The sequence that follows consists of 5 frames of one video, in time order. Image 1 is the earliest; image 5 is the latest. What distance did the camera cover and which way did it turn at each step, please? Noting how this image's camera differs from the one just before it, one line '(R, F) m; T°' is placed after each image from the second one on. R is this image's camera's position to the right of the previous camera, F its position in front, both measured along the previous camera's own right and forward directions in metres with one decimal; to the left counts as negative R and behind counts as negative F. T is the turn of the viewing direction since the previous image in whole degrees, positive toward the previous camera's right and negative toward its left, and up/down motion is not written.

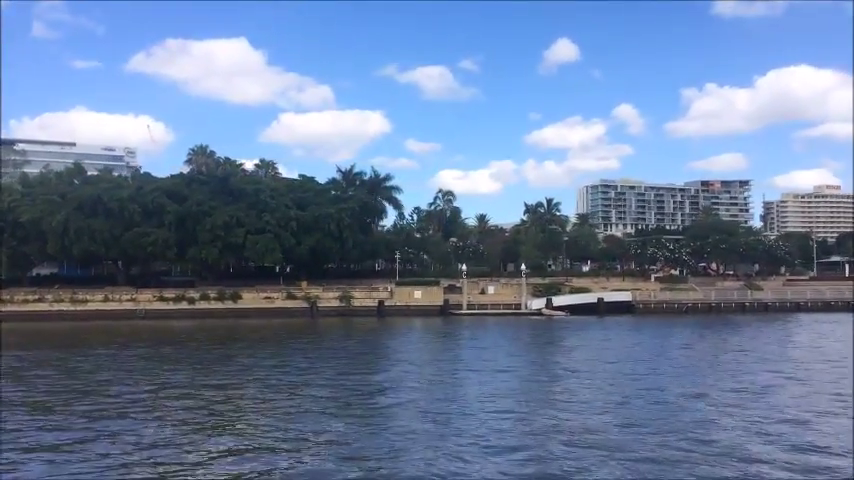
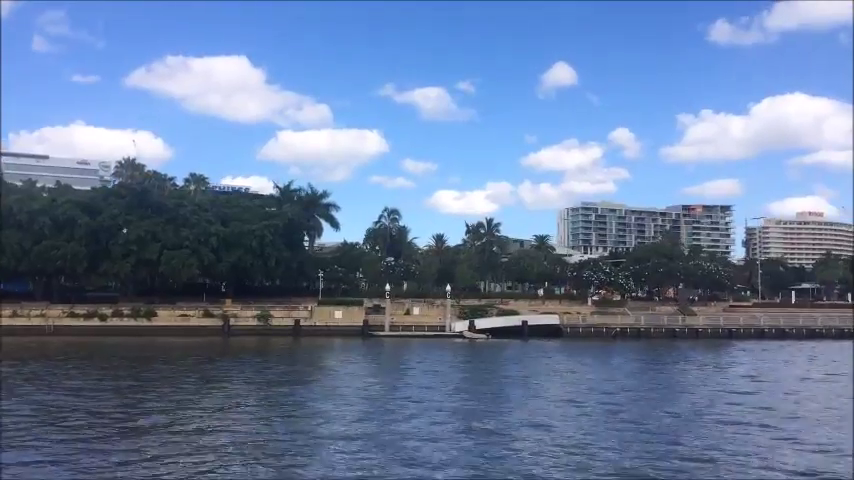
(+4.9, +1.2) m; +1°
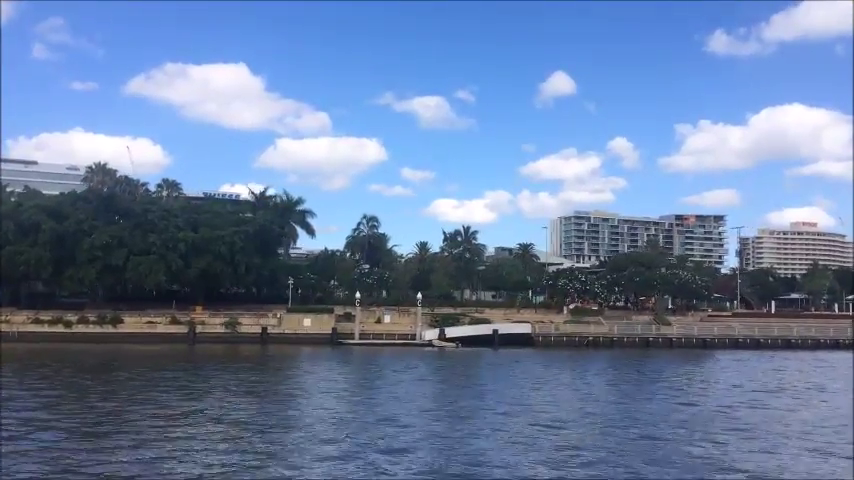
(+1.8, +0.5) m; 0°
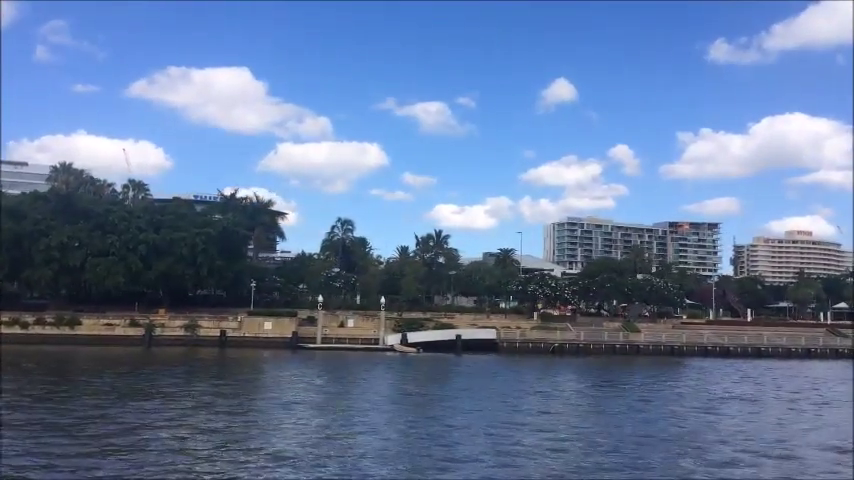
(+2.4, +0.7) m; 0°
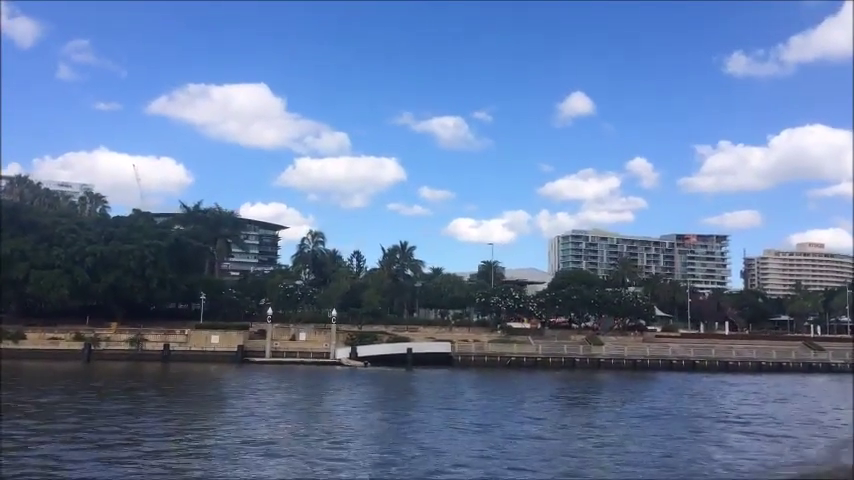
(+4.3, +1.4) m; -1°
